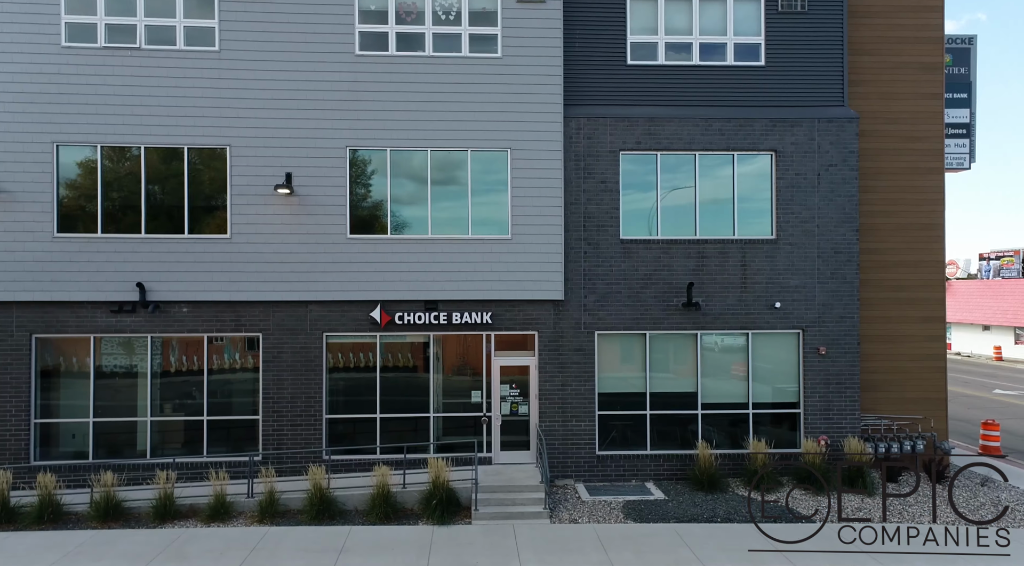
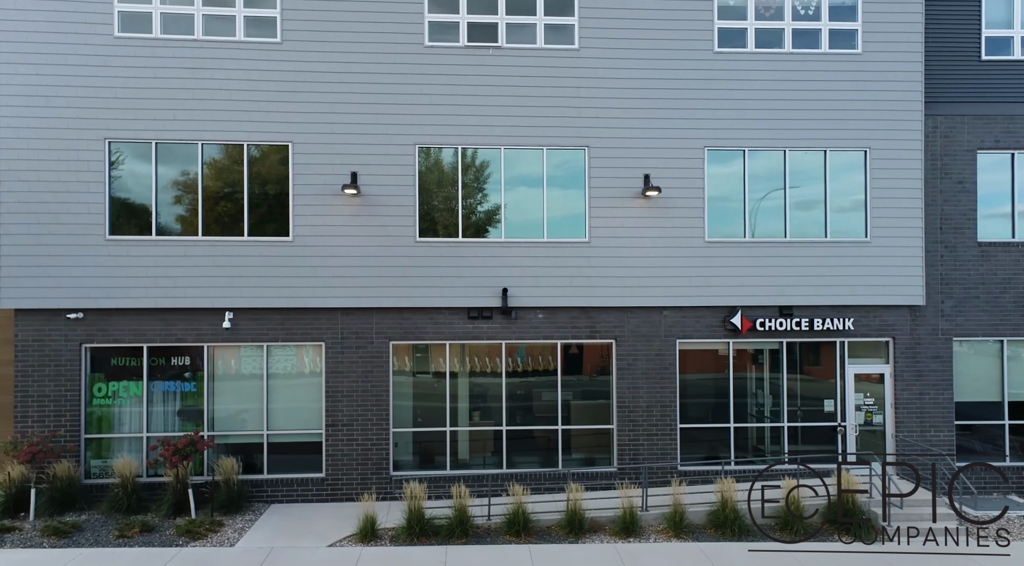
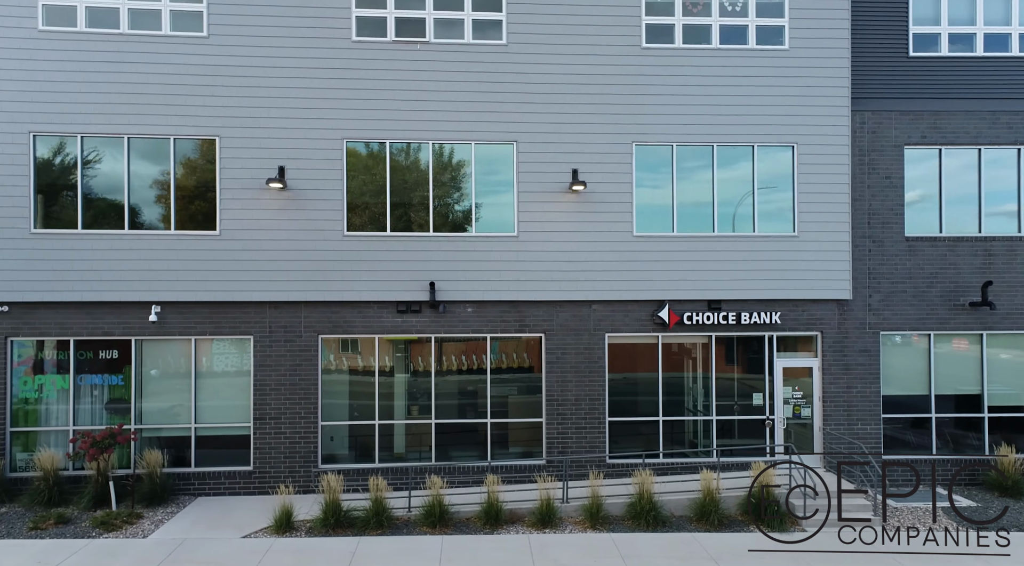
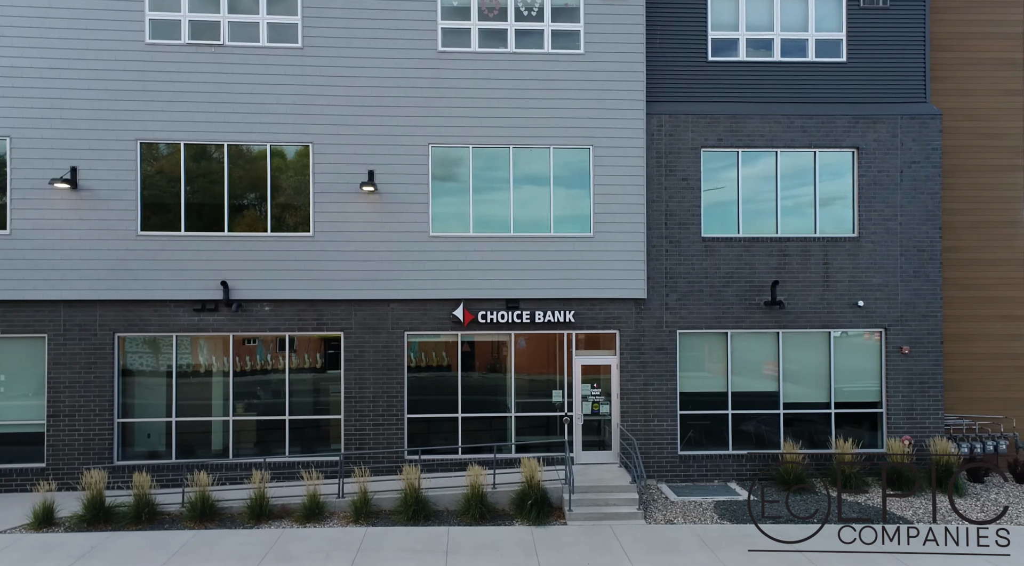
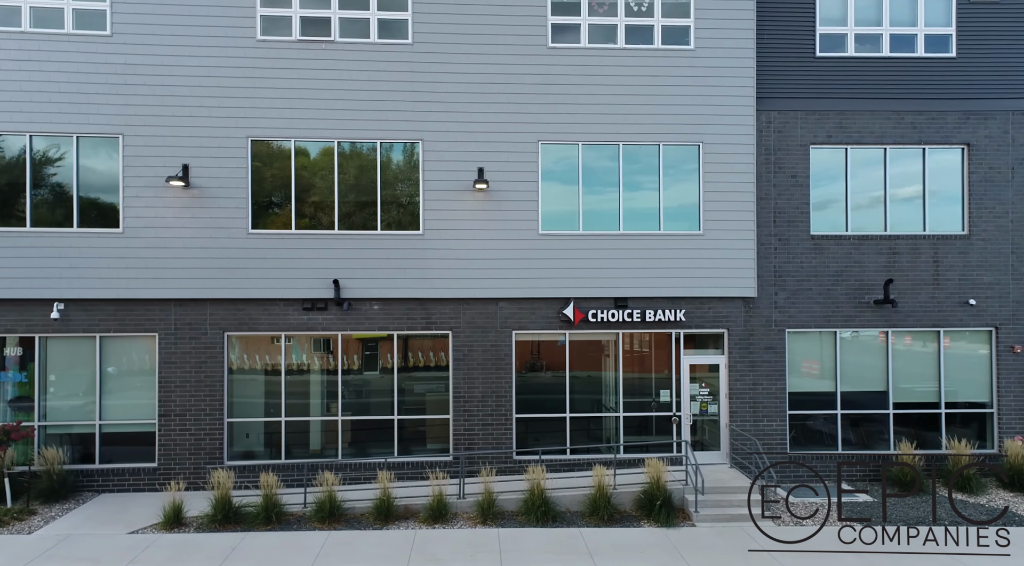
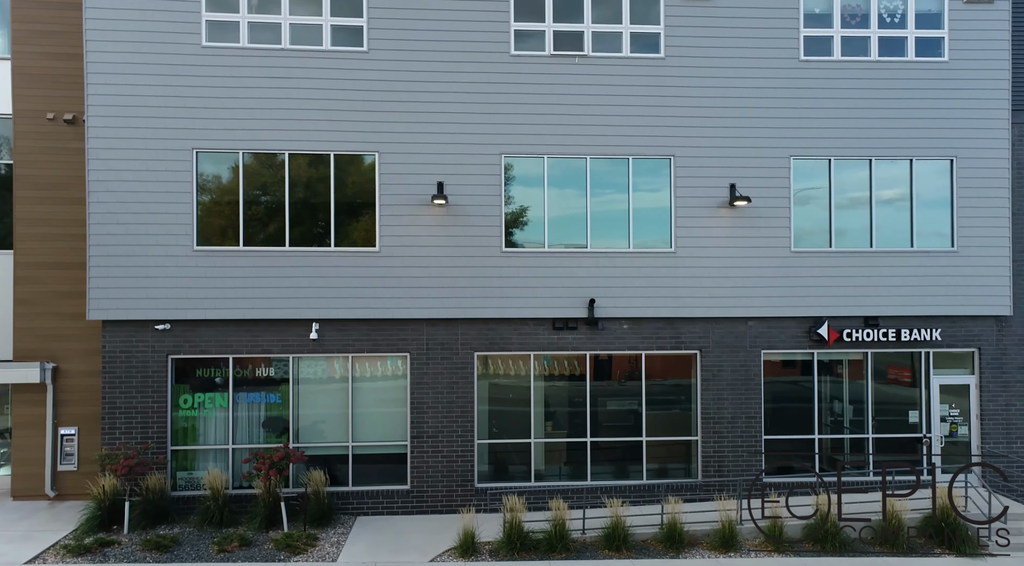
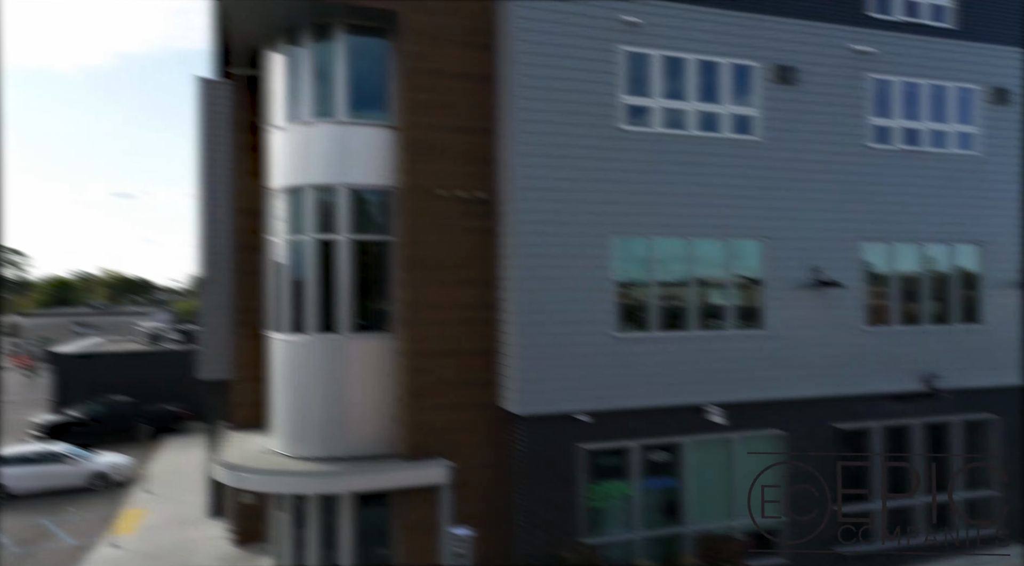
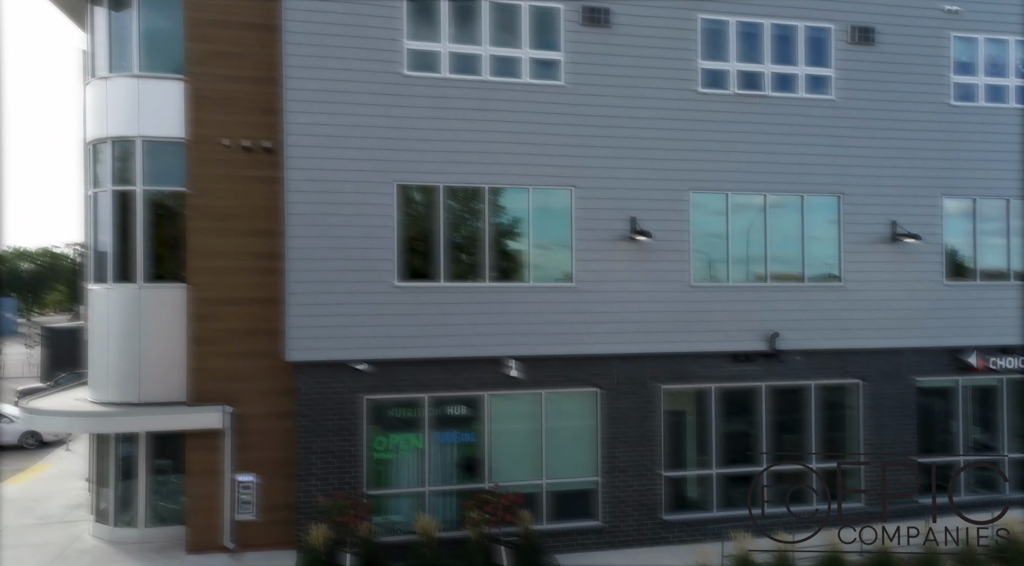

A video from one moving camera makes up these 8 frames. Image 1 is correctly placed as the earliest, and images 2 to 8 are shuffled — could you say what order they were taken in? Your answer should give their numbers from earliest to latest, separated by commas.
4, 5, 3, 2, 6, 8, 7
